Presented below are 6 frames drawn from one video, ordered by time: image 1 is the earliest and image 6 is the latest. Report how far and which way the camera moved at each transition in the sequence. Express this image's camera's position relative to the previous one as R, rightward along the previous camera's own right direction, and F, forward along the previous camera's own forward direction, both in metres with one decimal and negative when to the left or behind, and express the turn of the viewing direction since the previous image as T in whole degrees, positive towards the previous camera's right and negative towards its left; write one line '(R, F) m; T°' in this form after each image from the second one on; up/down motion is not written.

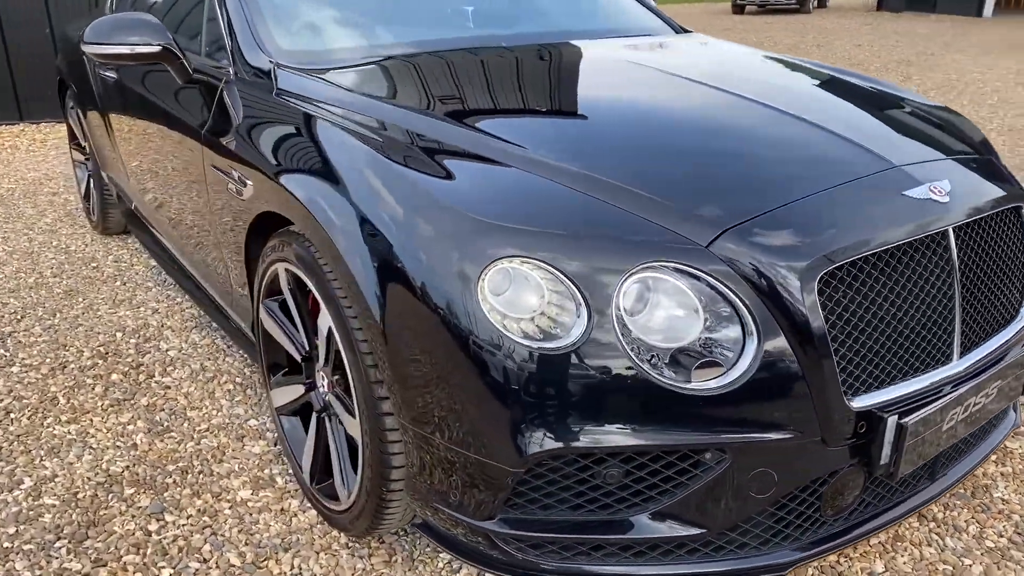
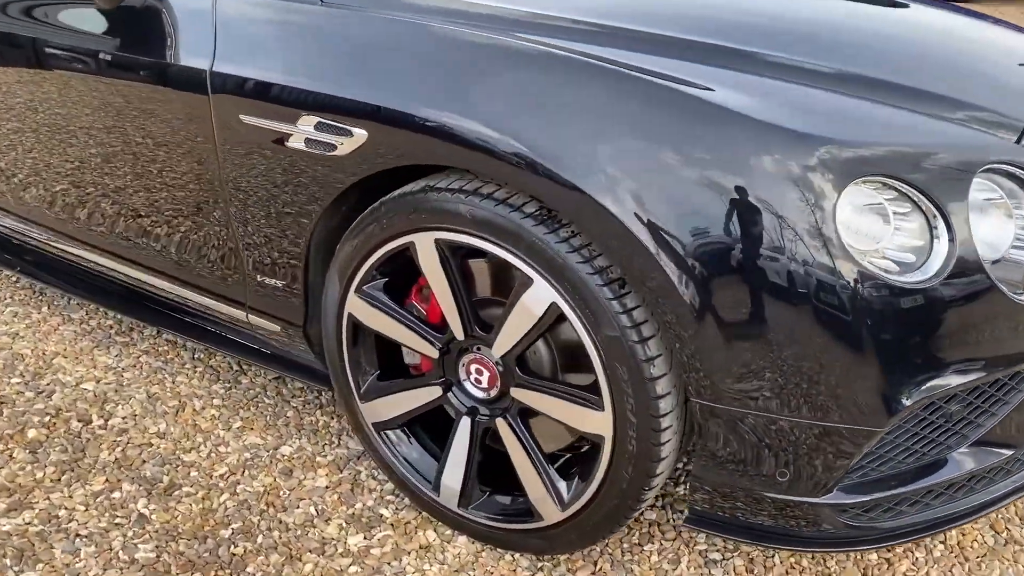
(-1.0, +0.5) m; +21°
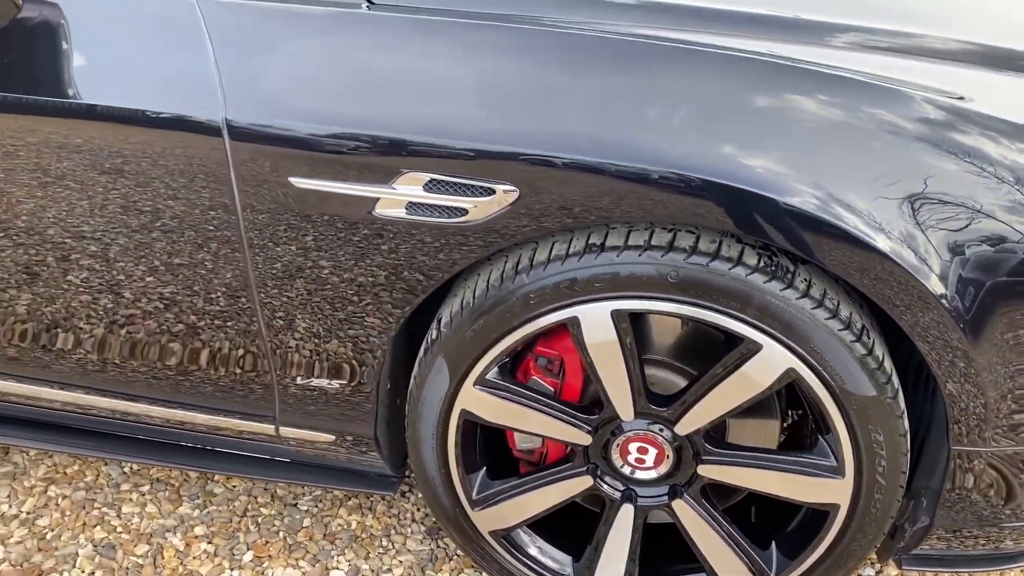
(-0.6, +0.4) m; +18°
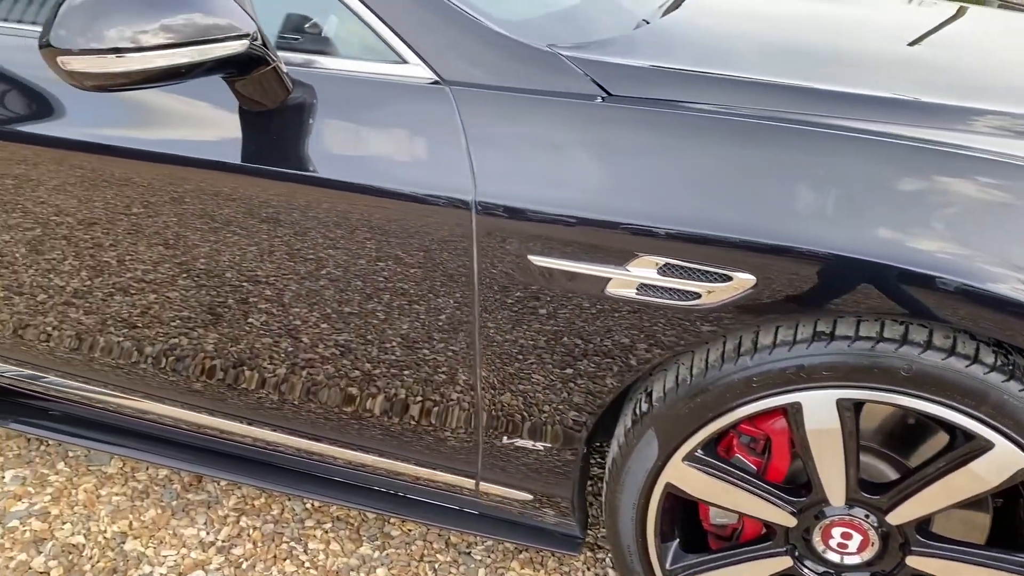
(-0.2, -0.1) m; -6°
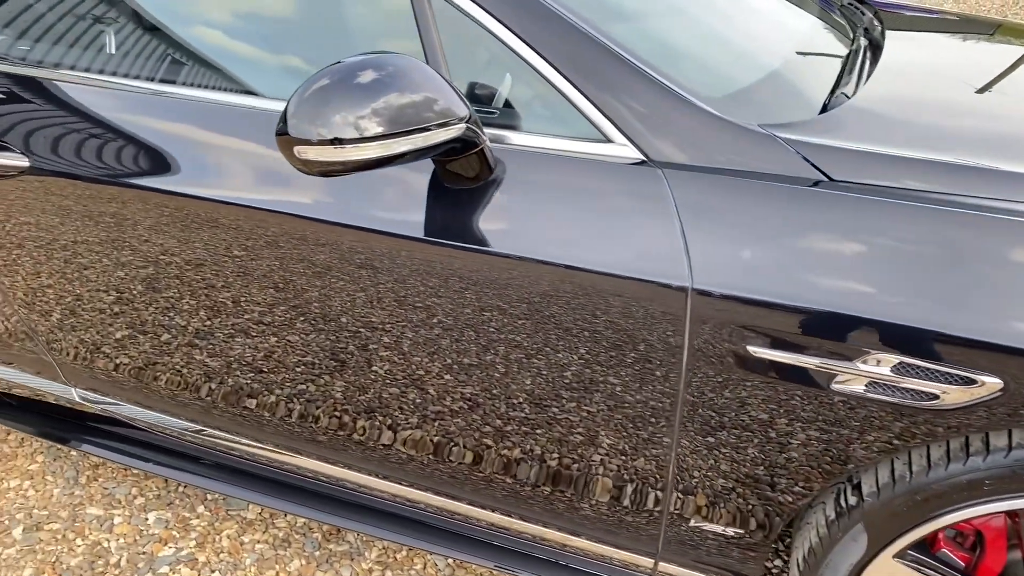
(-0.3, 0.0) m; -2°
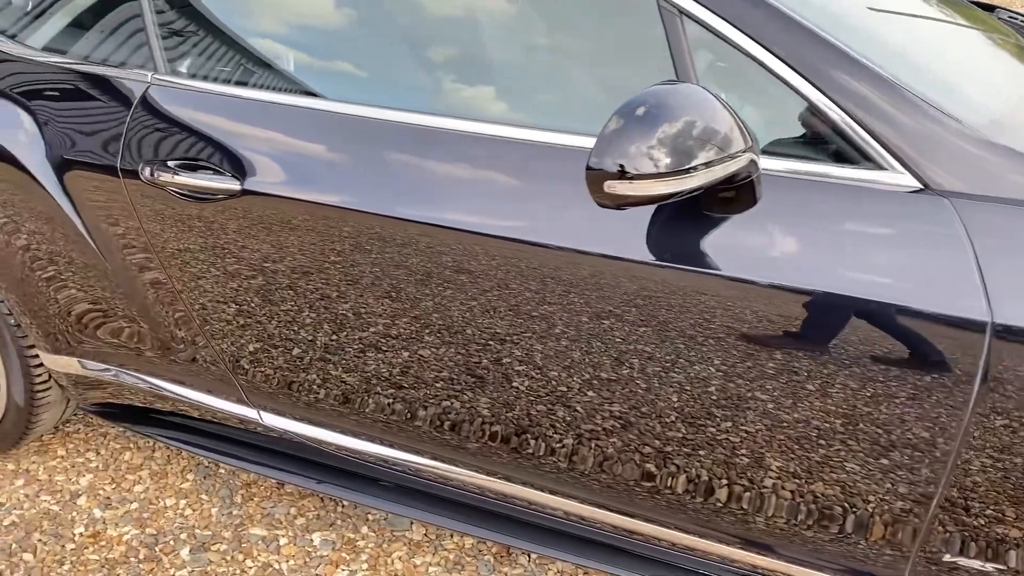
(-0.4, 0.0) m; 0°
